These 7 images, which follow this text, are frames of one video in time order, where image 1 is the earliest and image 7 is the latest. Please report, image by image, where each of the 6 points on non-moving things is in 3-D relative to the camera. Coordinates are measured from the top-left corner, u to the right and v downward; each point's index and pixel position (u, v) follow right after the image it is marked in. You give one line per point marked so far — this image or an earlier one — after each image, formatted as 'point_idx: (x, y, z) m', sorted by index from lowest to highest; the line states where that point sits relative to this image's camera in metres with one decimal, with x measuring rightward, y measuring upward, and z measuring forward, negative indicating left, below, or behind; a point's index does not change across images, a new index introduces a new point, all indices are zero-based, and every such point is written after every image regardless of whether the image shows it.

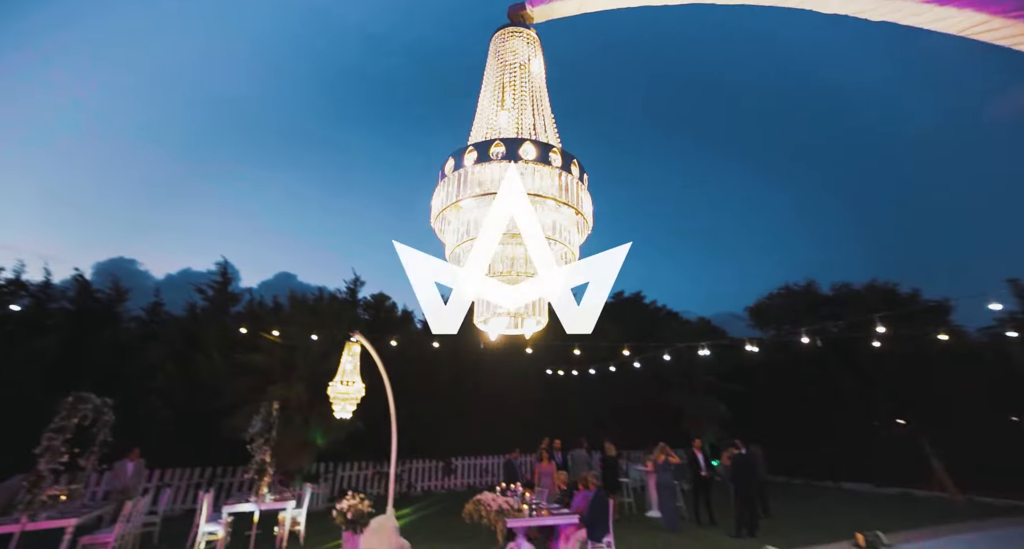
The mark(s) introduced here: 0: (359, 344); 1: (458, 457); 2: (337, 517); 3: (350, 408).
0: (-2.6, -1.1, +7.8) m
1: (-1.7, -5.7, +14.4) m
2: (-2.5, -3.5, +6.7) m
3: (-2.6, -2.1, +7.3) m
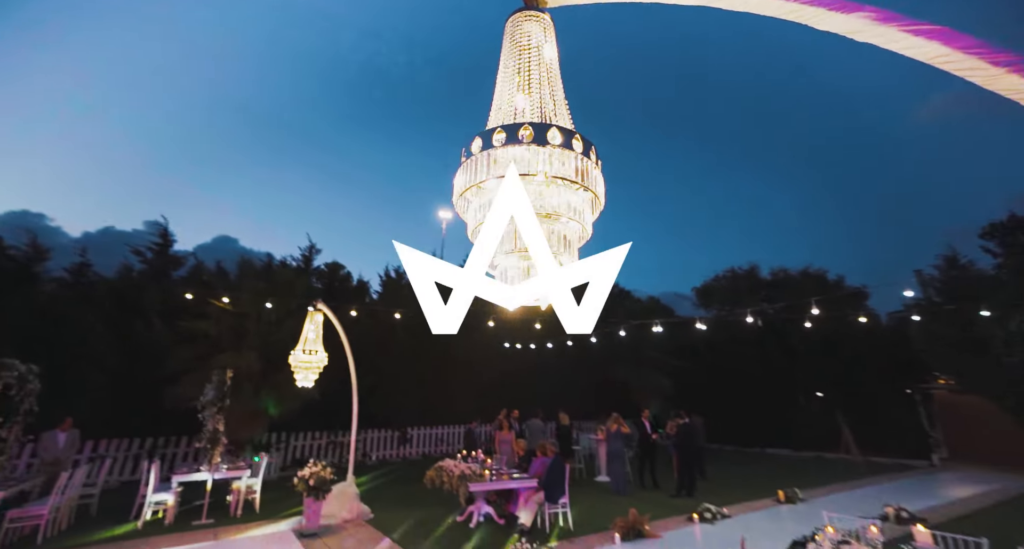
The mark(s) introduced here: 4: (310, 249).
0: (-3.1, -0.6, +7.7) m
1: (-3.1, -4.8, +14.6) m
2: (-3.1, -3.1, +6.8) m
3: (-3.1, -1.6, +7.3) m
4: (-7.3, +1.0, +16.8) m
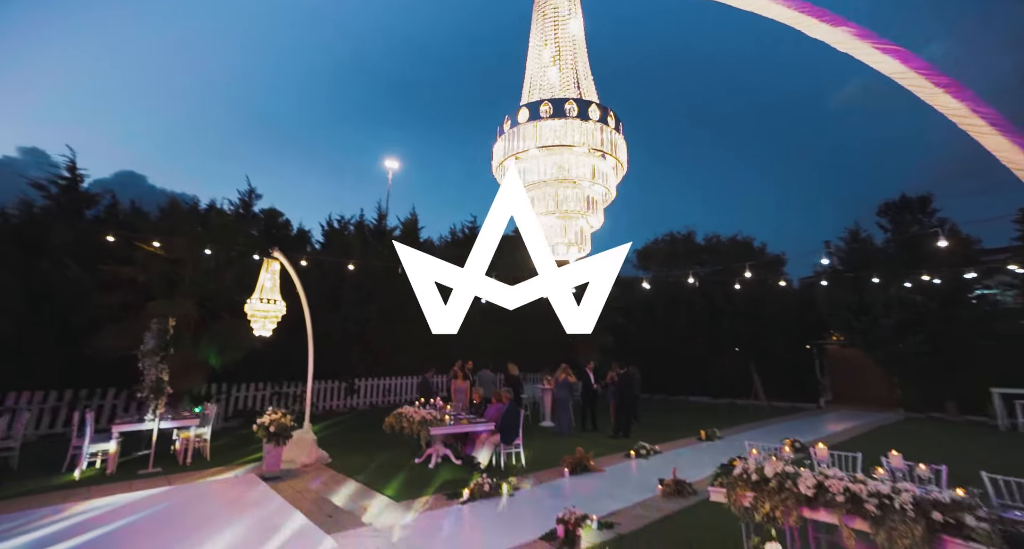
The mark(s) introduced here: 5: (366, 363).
0: (-3.8, +0.2, +7.5) m
1: (-4.8, -3.3, +14.7) m
2: (-3.7, -2.3, +6.8) m
3: (-3.8, -0.8, +7.2) m
4: (-9.0, +2.8, +15.9) m
5: (-4.8, -2.9, +15.1) m
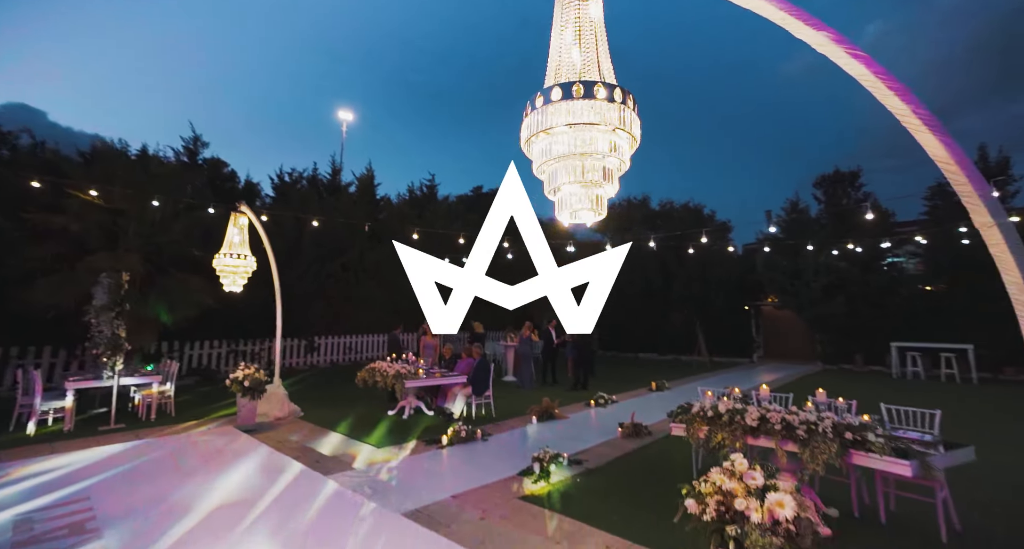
0: (-4.2, +0.9, +7.3) m
1: (-6.0, -2.0, +14.7) m
2: (-4.2, -1.6, +6.9) m
3: (-4.2, -0.1, +7.1) m
4: (-10.2, +4.3, +14.9) m
5: (-6.0, -1.5, +15.0) m
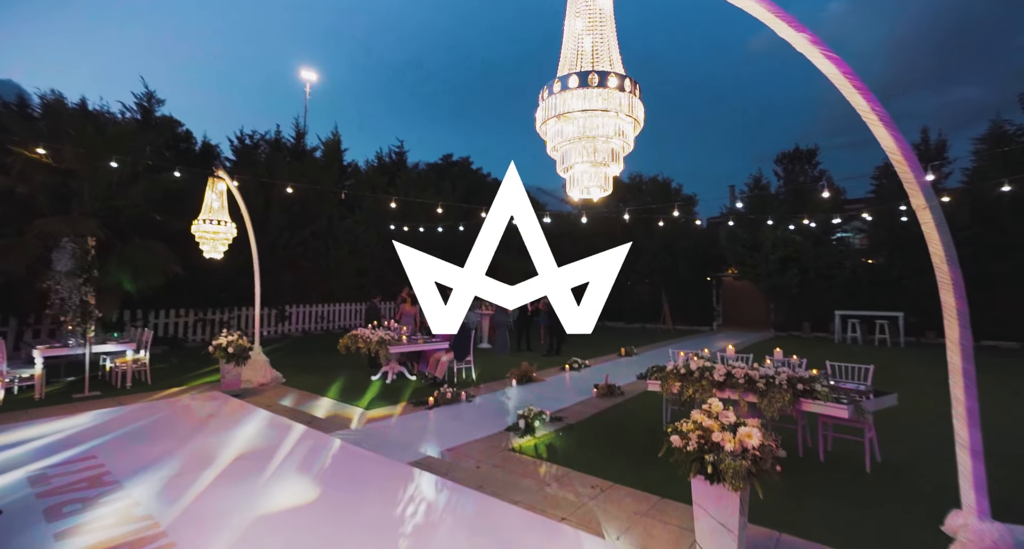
0: (-4.5, +1.4, +7.2) m
1: (-6.8, -1.0, +14.6) m
2: (-4.4, -1.2, +7.0) m
3: (-4.5, +0.4, +7.1) m
4: (-10.9, +5.4, +14.1) m
5: (-6.9, -0.5, +14.9) m
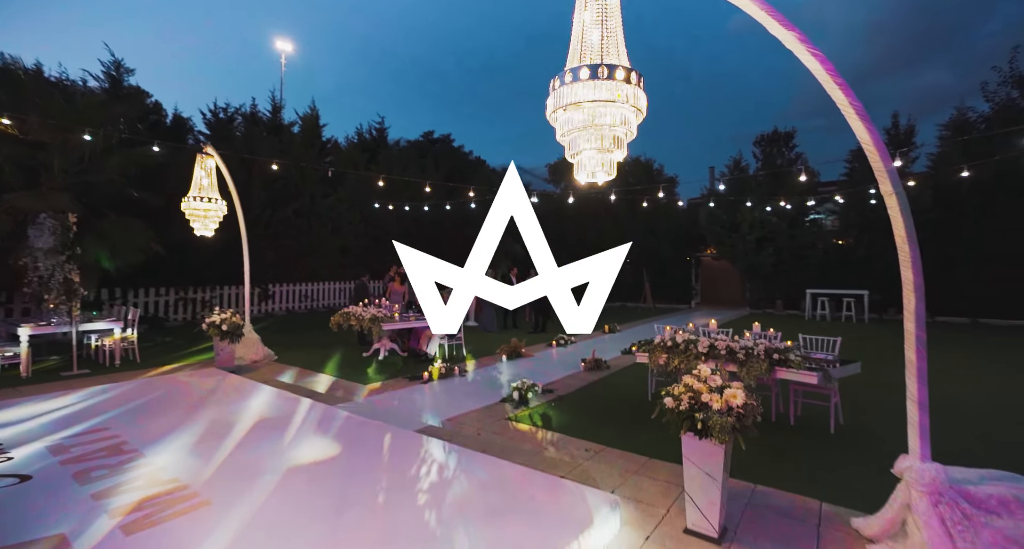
0: (-4.6, +1.8, +7.2) m
1: (-7.3, -0.3, +14.5) m
2: (-4.6, -0.8, +7.0) m
3: (-4.6, +0.7, +7.1) m
4: (-11.4, +6.0, +13.6) m
5: (-7.3, +0.2, +14.8) m
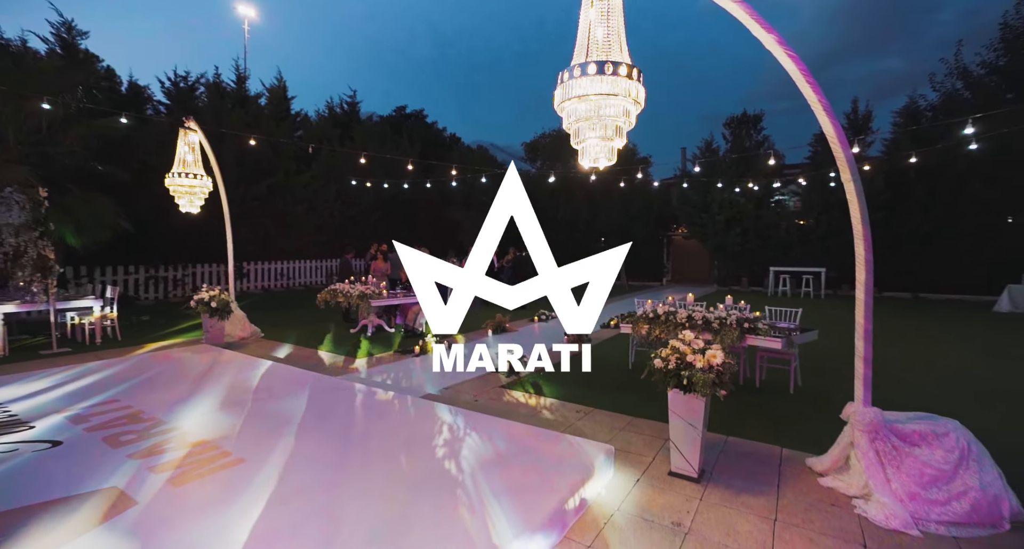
0: (-4.8, +2.1, +7.1) m
1: (-7.9, +0.4, +14.3) m
2: (-4.8, -0.5, +7.0) m
3: (-4.8, +1.1, +7.0) m
4: (-11.9, +6.6, +12.8) m
5: (-8.0, +0.9, +14.6) m
